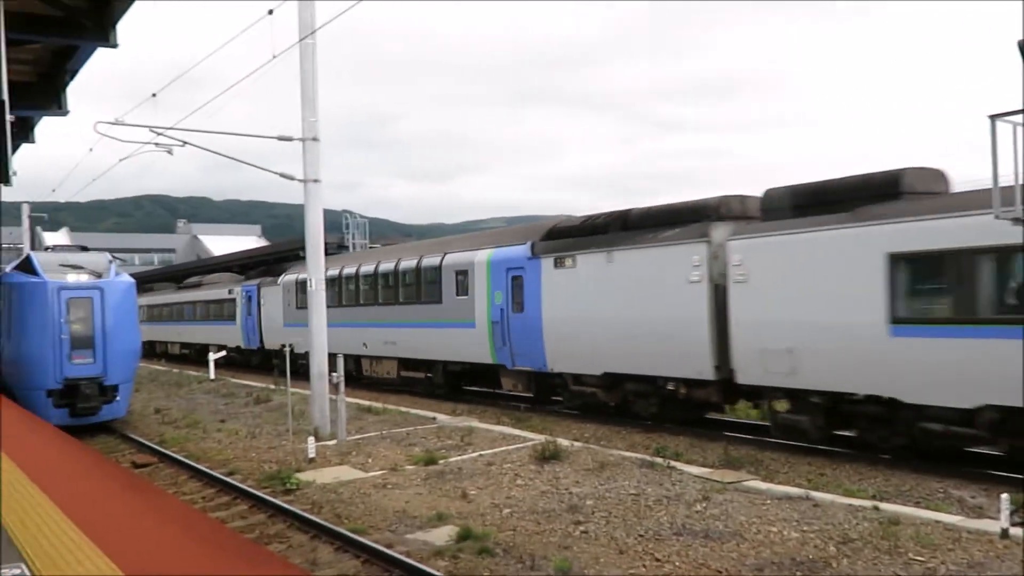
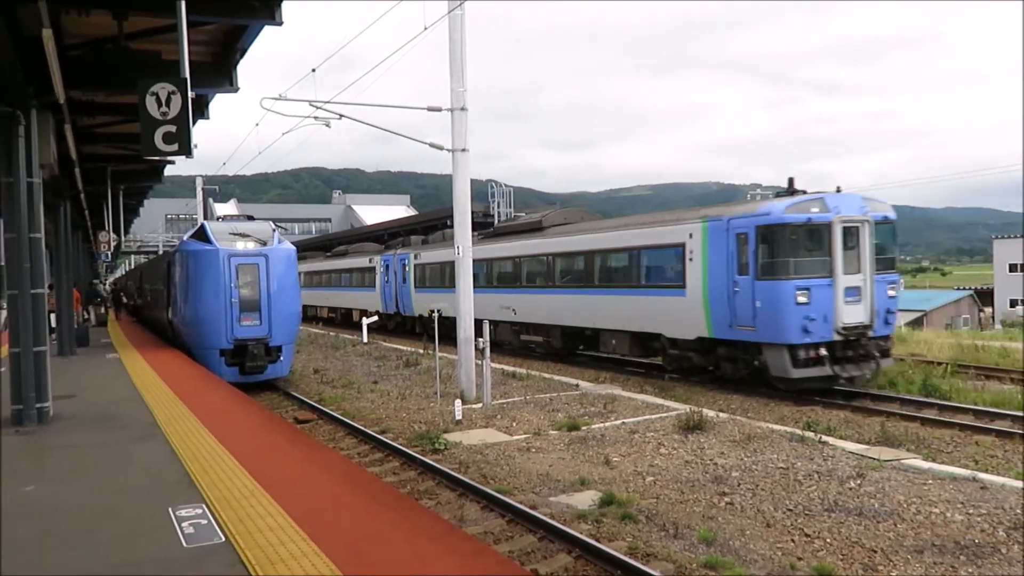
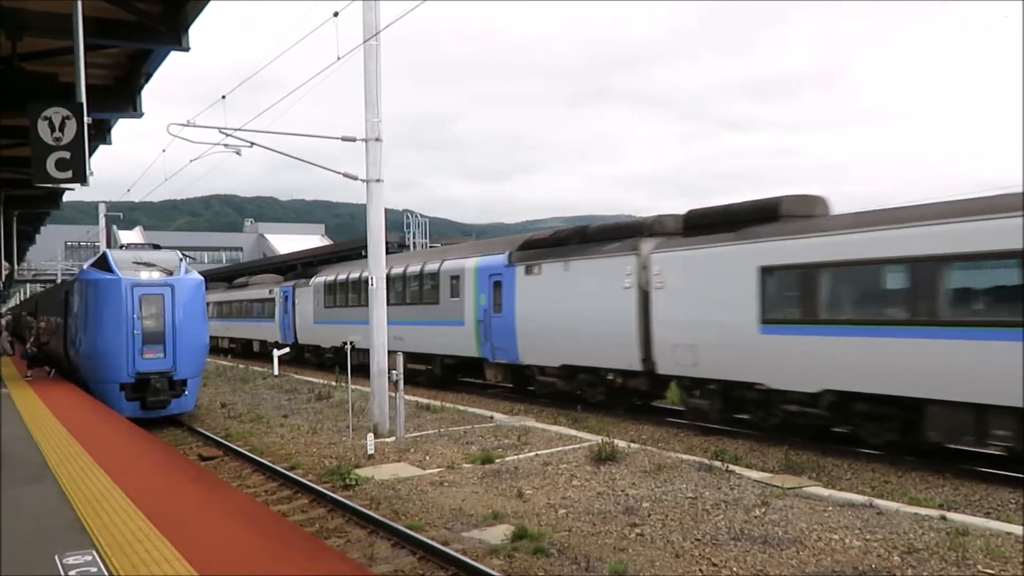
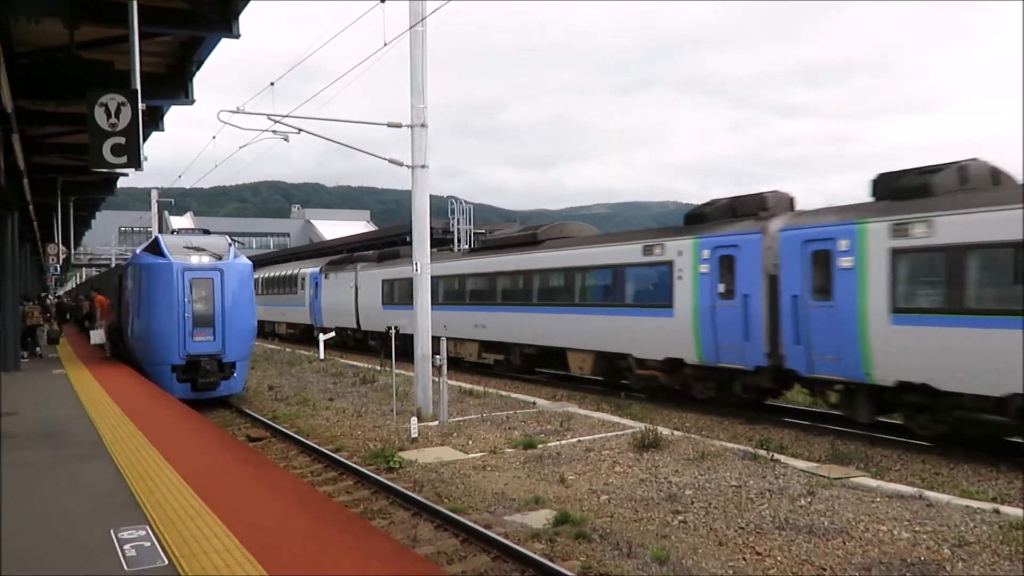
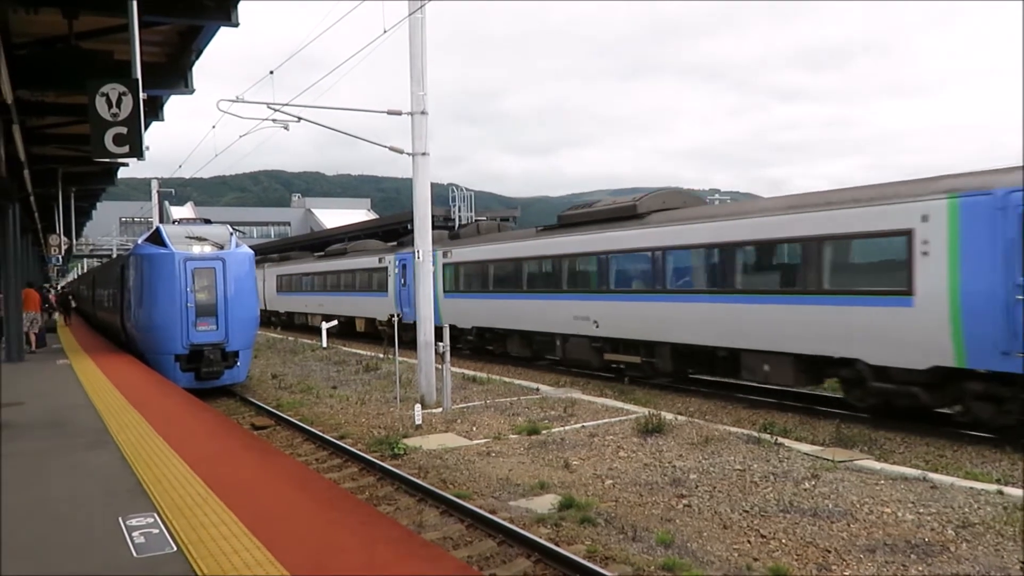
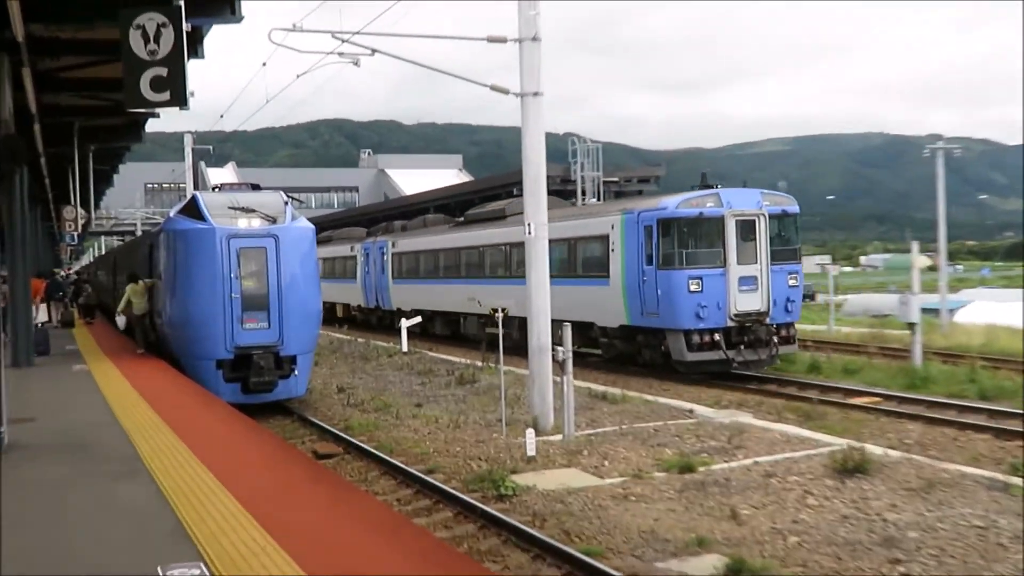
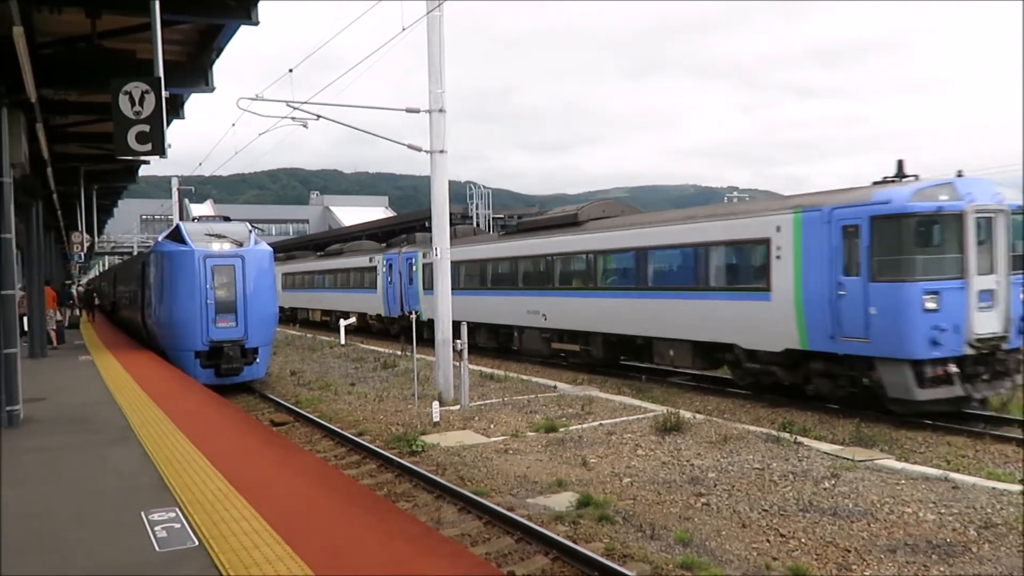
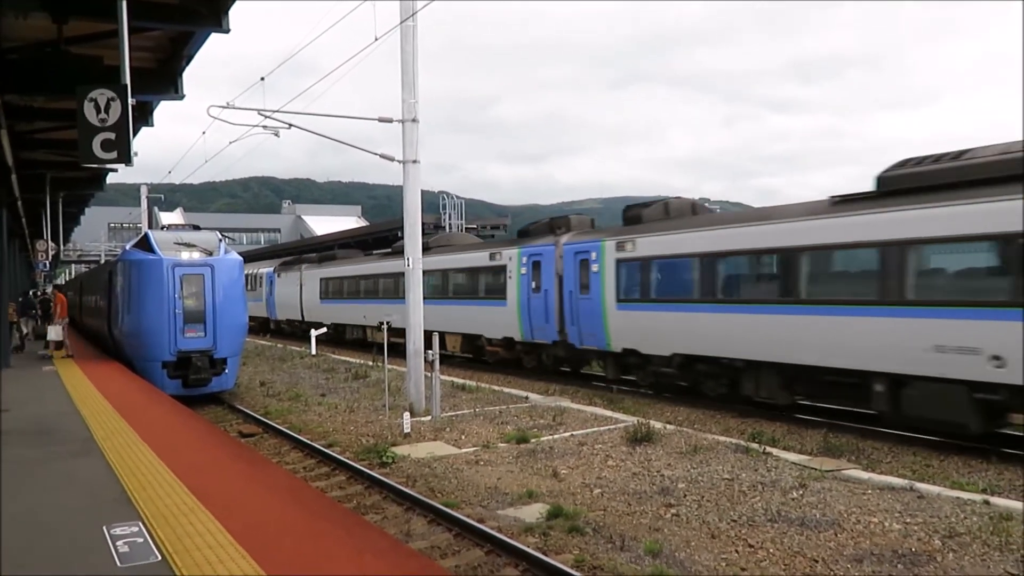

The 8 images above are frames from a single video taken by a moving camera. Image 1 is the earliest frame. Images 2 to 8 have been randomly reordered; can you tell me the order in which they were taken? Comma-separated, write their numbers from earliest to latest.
3, 4, 8, 5, 7, 2, 6
